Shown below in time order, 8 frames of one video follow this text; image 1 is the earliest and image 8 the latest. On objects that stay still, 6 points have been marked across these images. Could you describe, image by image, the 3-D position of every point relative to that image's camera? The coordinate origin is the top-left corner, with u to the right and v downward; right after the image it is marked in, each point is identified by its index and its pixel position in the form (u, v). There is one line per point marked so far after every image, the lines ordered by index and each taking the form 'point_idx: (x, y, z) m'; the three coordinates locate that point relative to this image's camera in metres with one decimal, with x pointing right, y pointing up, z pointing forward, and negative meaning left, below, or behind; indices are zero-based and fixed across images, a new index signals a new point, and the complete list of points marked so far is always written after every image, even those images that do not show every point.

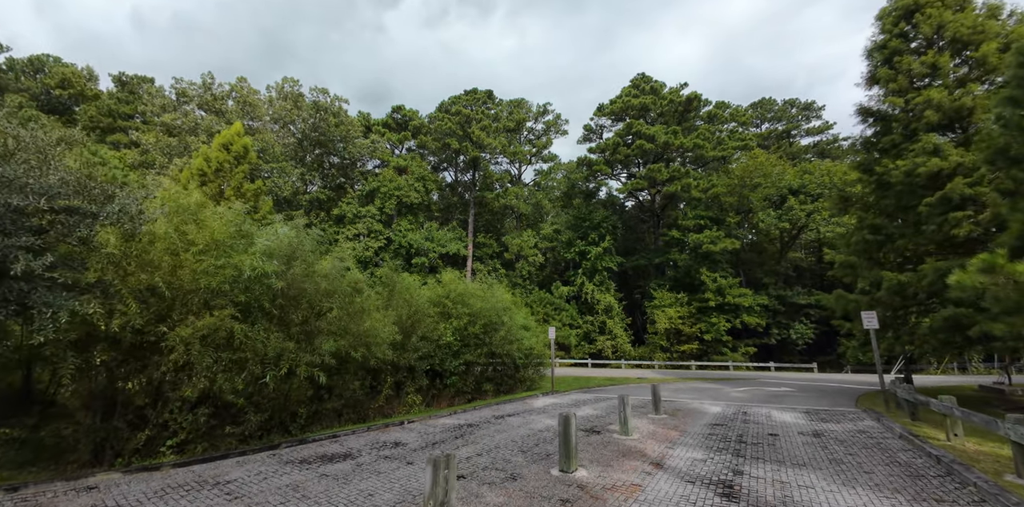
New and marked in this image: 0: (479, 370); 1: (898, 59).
0: (-0.9, -3.2, +12.0) m
1: (+12.1, +6.0, +13.7) m
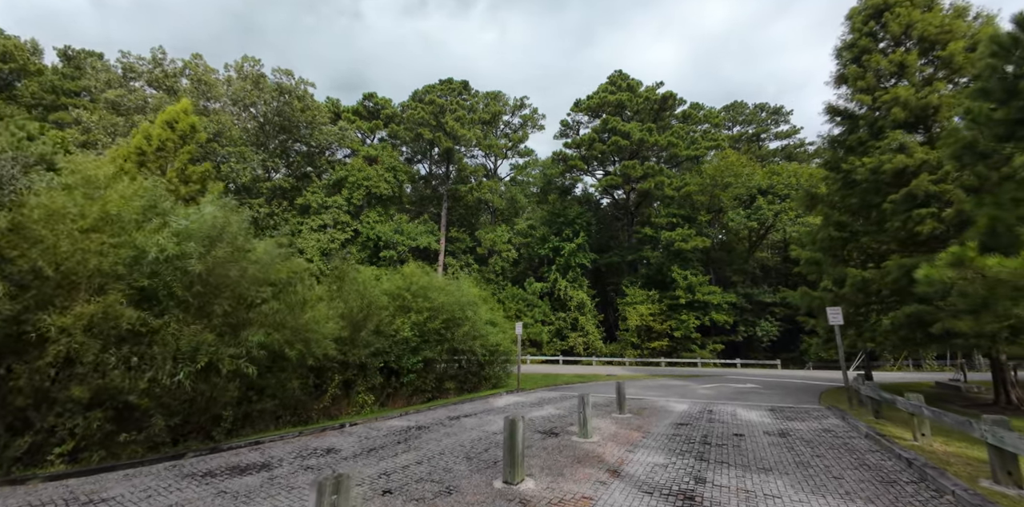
0: (-1.9, -3.0, +11.4) m
1: (+11.1, +6.1, +13.7) m
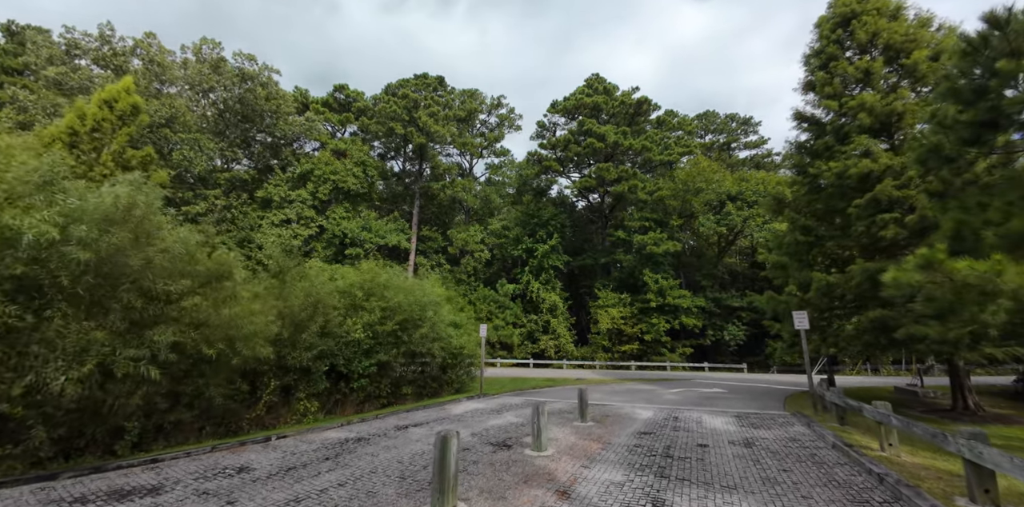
0: (-2.9, -2.9, +10.7) m
1: (+10.2, +6.0, +13.8) m
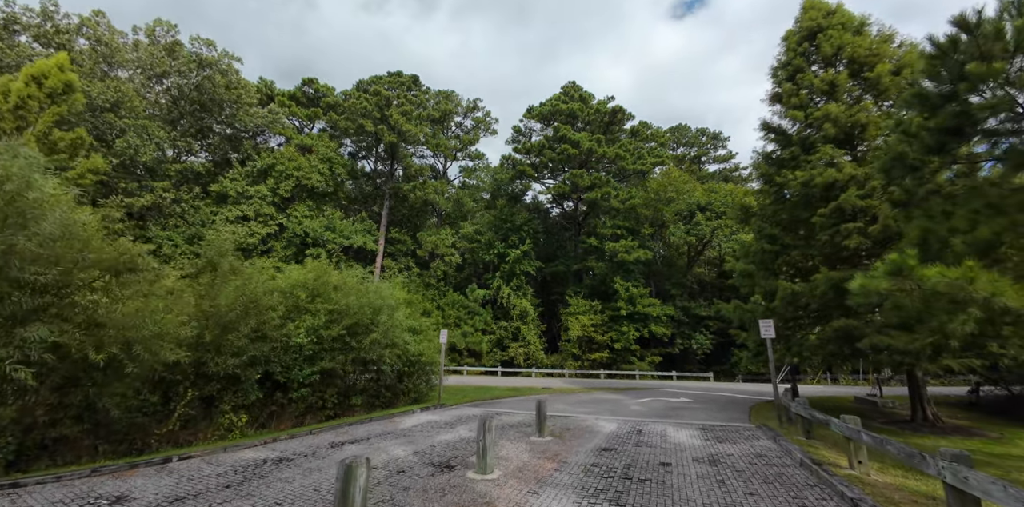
0: (-3.9, -2.8, +9.9) m
1: (+9.2, +5.6, +13.9) m
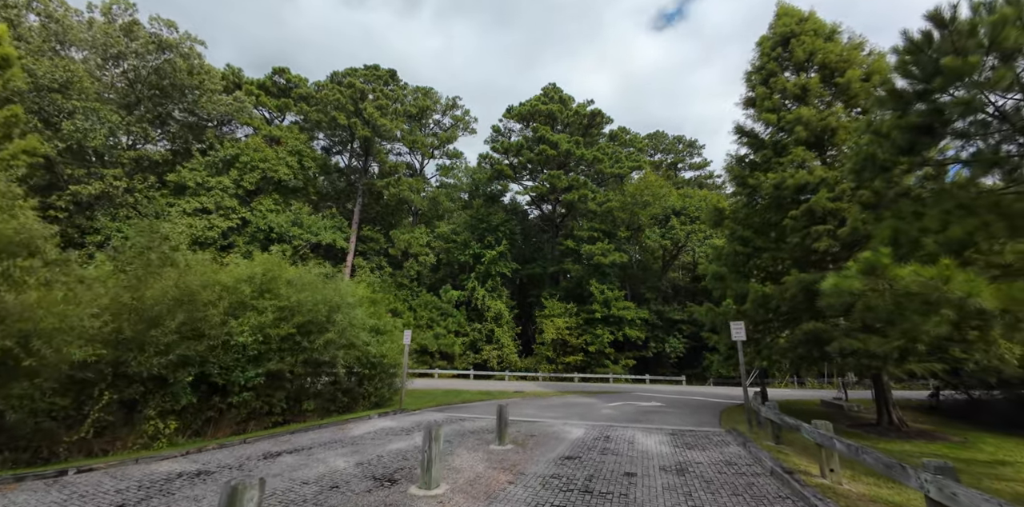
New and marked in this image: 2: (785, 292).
0: (-4.6, -2.7, +9.2) m
1: (+8.3, +5.6, +13.9) m
2: (+6.6, -0.9, +10.5) m
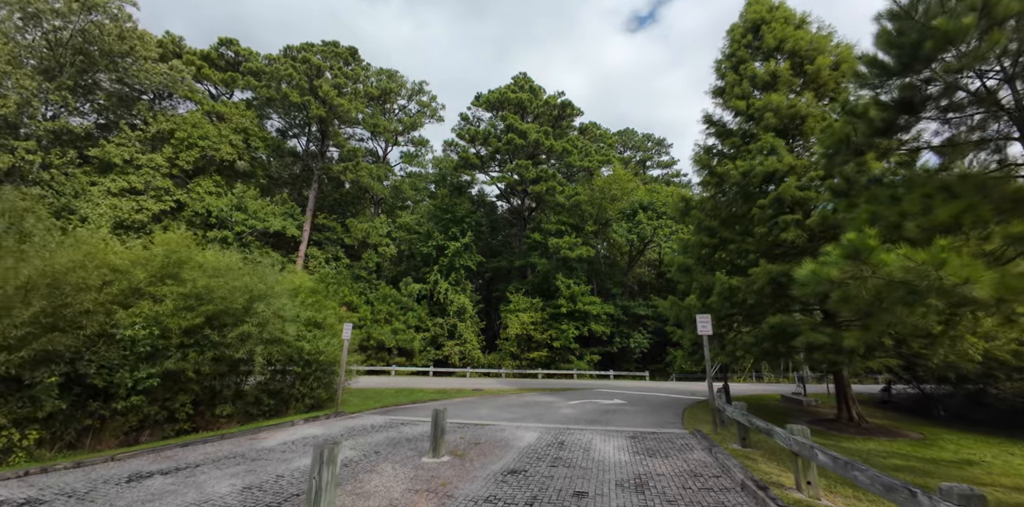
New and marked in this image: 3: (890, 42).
0: (-5.6, -2.3, +7.9) m
1: (+7.1, +5.8, +13.4) m
2: (+5.5, -0.7, +9.9) m
3: (+4.5, +2.6, +5.0) m
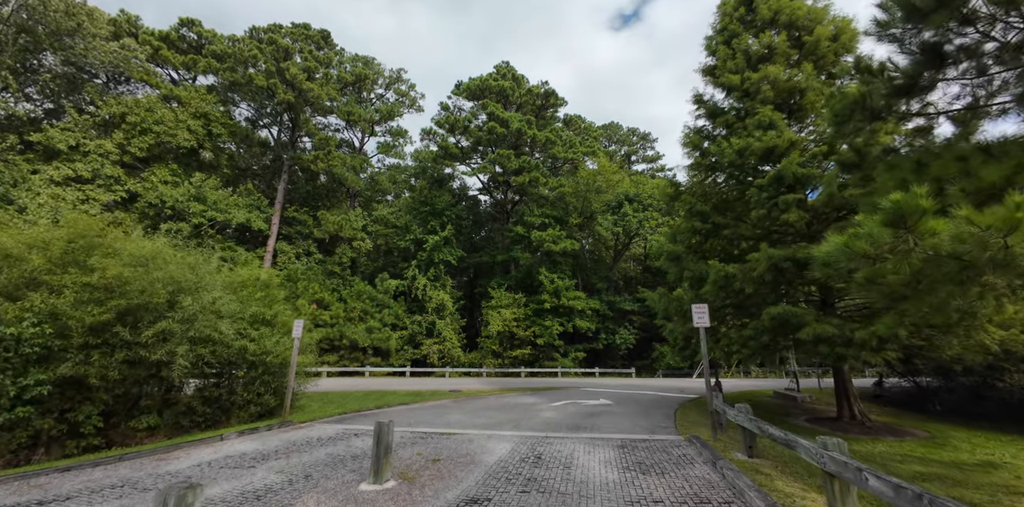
0: (-6.1, -2.1, +6.6) m
1: (+6.4, +6.1, +12.5) m
2: (+4.9, -0.4, +9.0) m
3: (+4.1, +2.9, +4.0) m
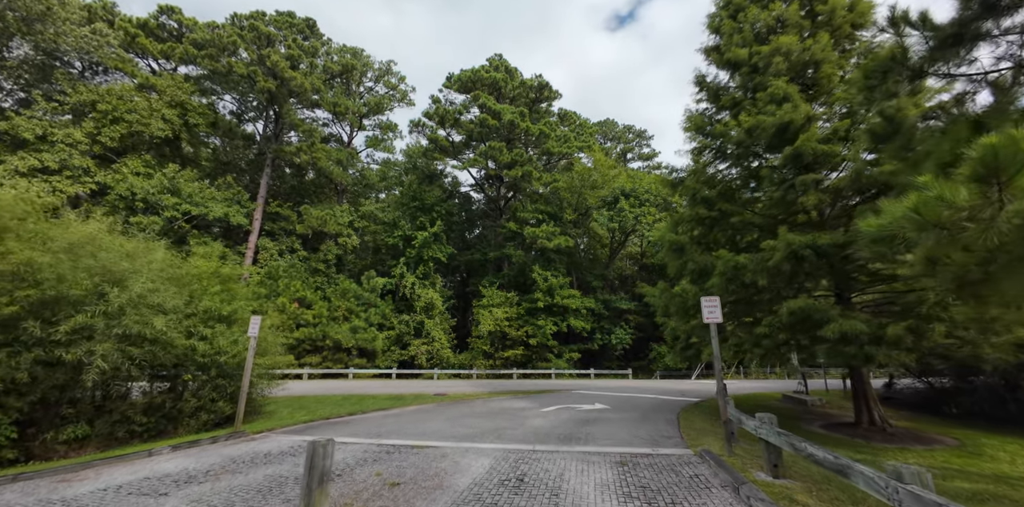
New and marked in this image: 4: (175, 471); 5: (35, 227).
0: (-6.4, -1.8, +5.6) m
1: (+6.1, +6.4, +11.6) m
2: (+4.6, -0.1, +8.1) m
3: (+3.8, +3.2, +3.1) m
4: (-4.1, -2.6, +5.4) m
5: (-6.6, +0.4, +5.8) m
